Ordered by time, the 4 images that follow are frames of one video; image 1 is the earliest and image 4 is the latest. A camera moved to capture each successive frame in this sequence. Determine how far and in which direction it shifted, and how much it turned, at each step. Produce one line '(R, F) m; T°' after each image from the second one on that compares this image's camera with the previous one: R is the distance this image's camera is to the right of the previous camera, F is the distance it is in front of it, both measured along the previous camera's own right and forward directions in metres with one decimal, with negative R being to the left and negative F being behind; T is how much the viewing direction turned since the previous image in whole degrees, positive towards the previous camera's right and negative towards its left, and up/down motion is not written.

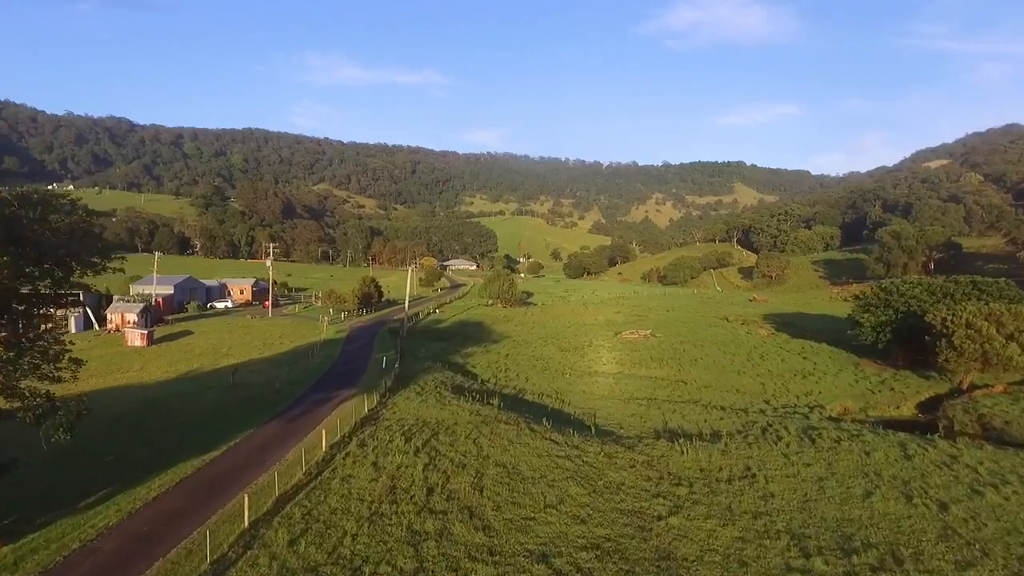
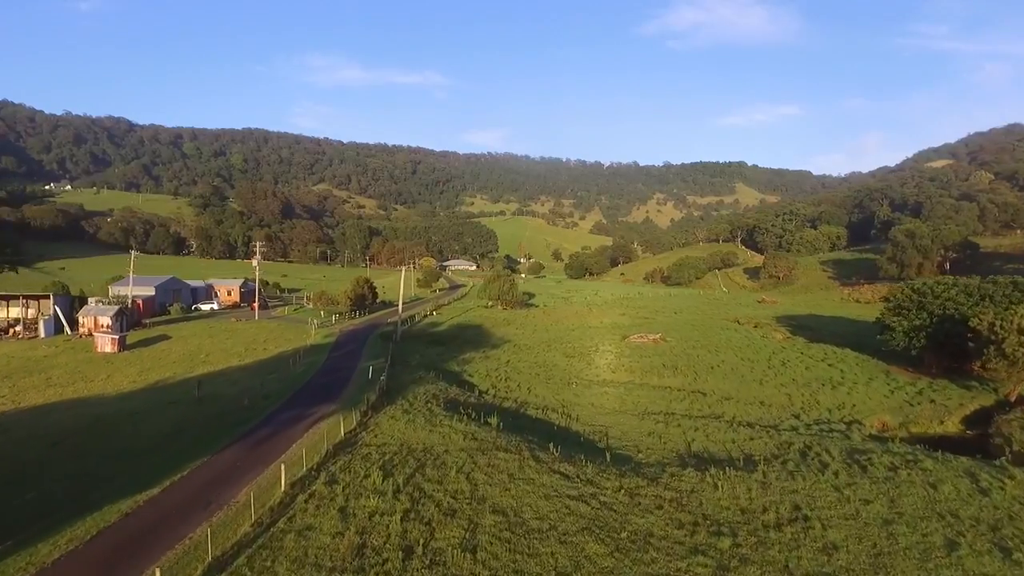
(0.0, +3.5) m; 0°
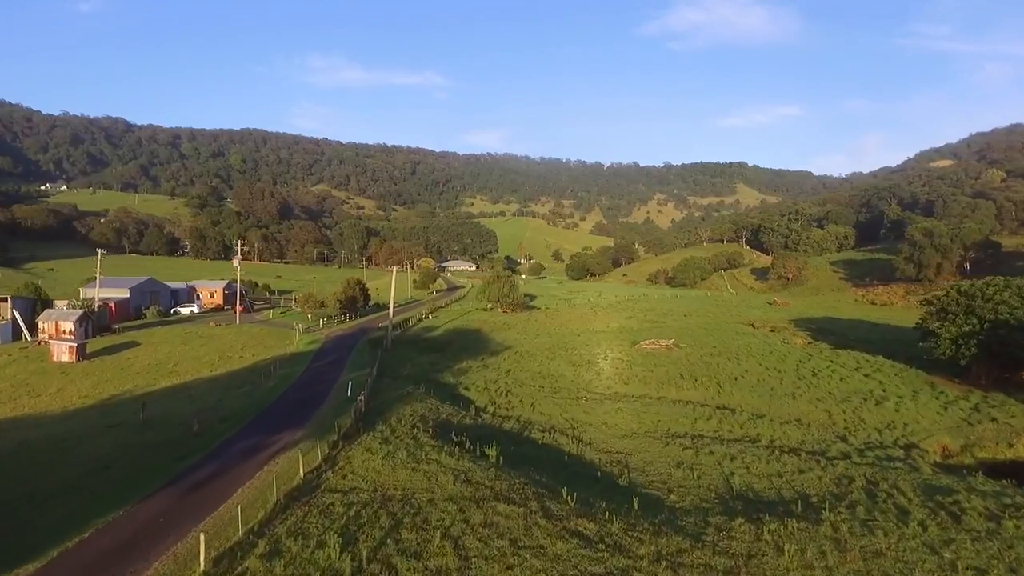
(-0.1, +4.2) m; 0°
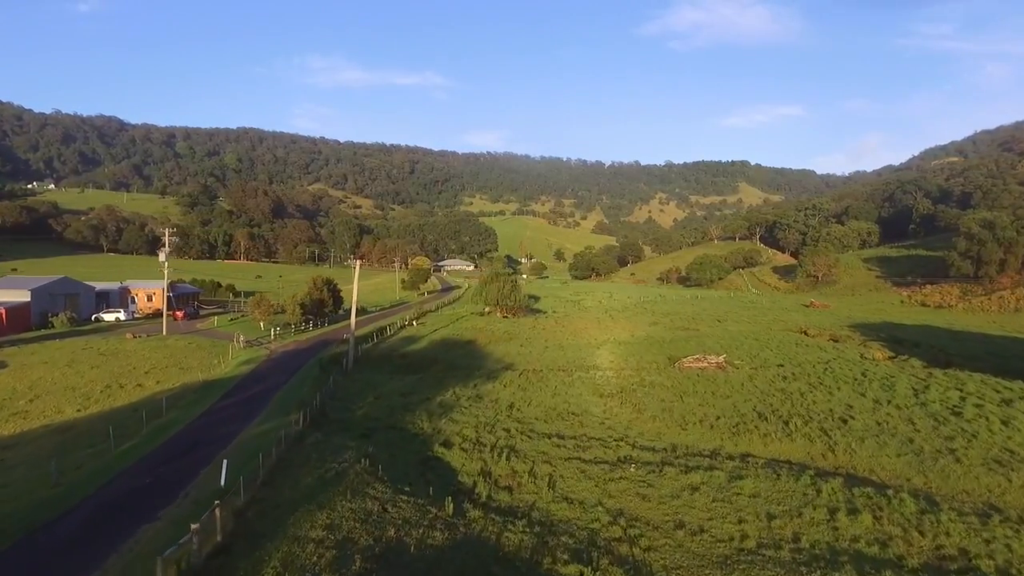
(-0.1, +12.1) m; 0°
